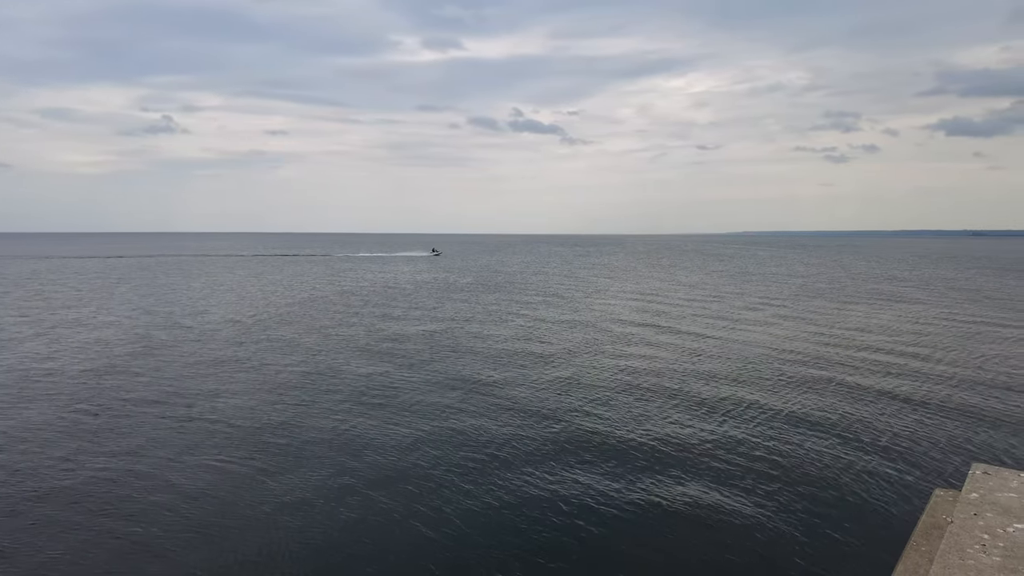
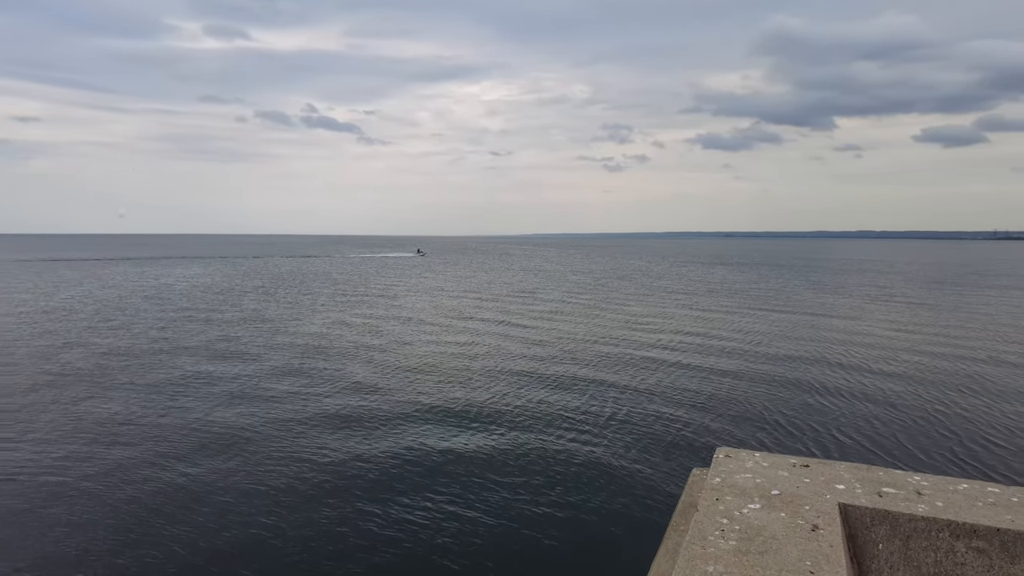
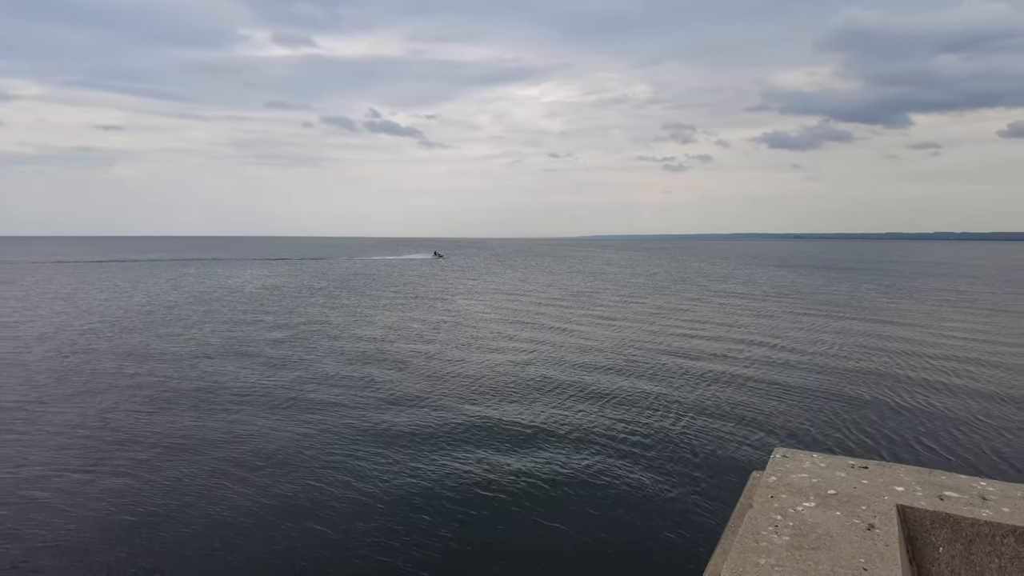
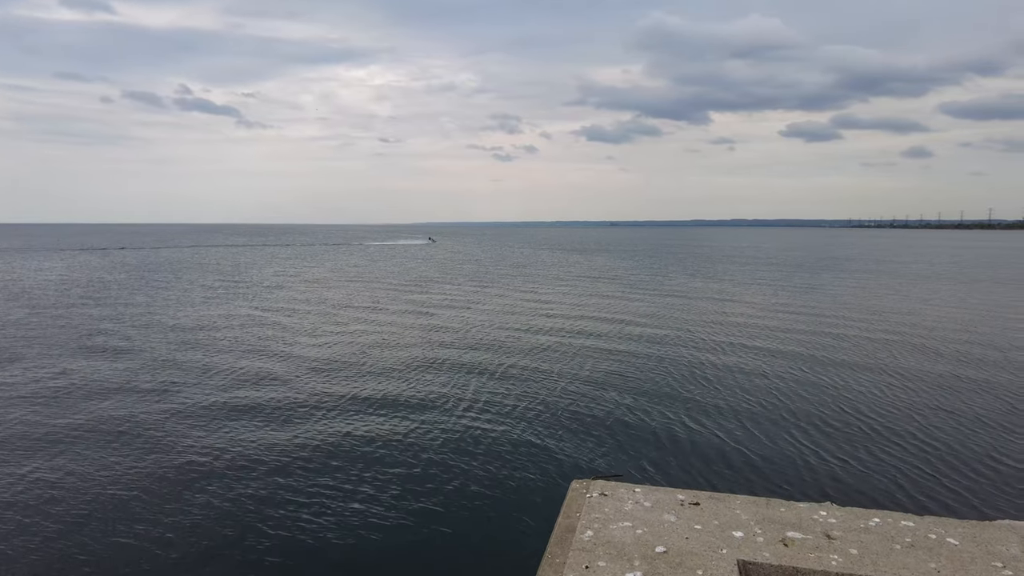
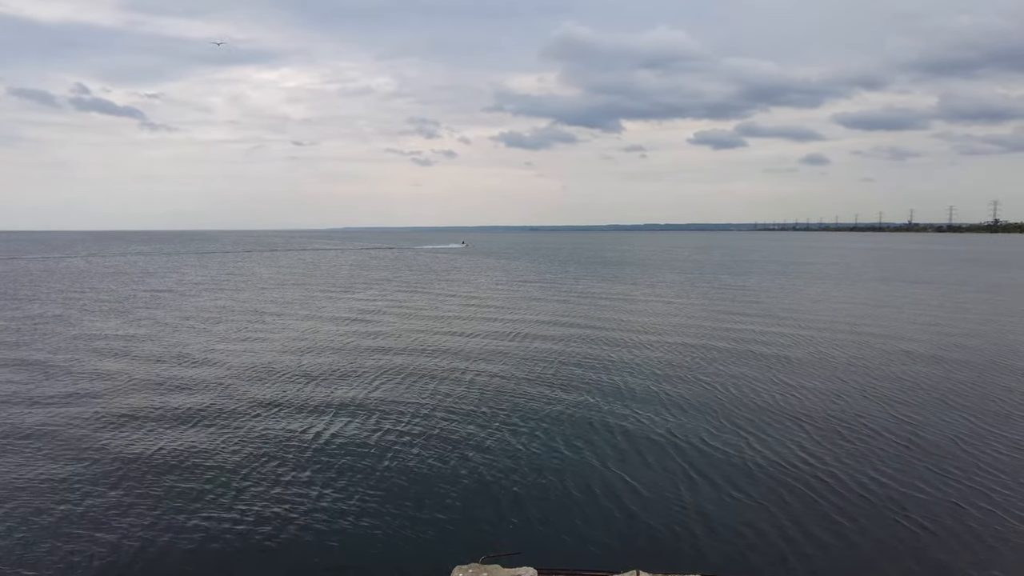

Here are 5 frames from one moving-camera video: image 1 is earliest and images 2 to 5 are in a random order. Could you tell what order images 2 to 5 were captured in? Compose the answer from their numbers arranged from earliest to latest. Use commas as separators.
3, 2, 4, 5
